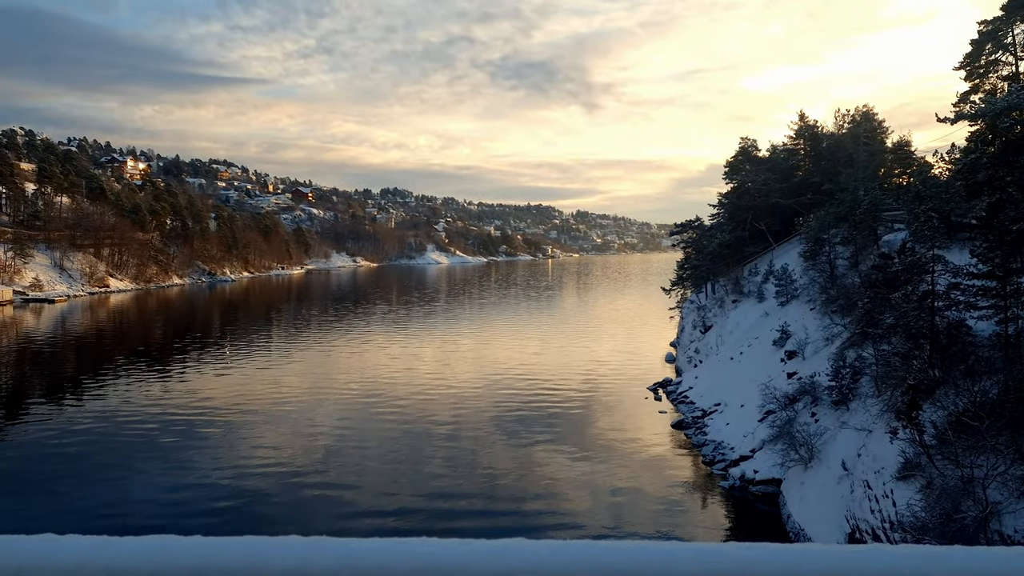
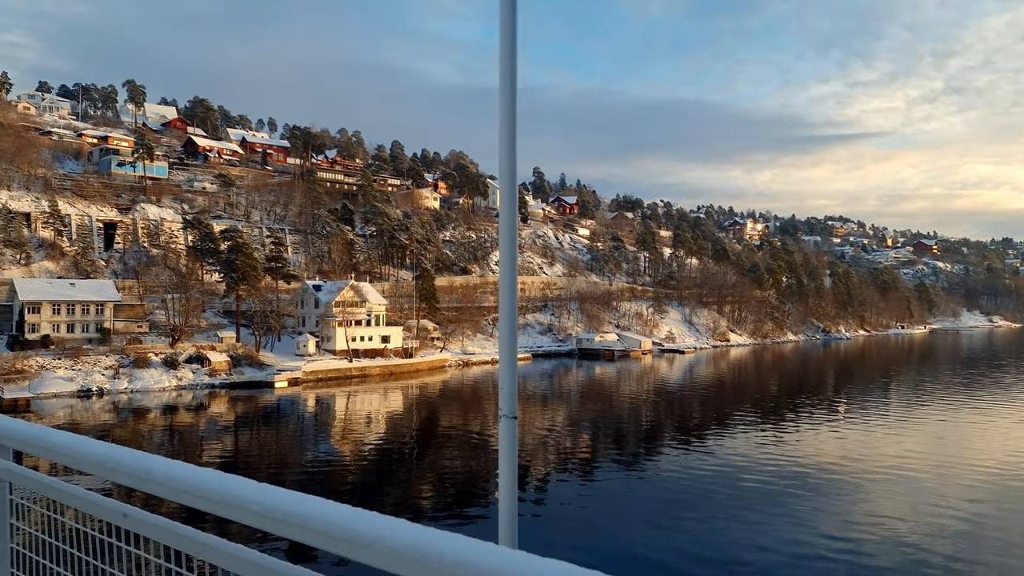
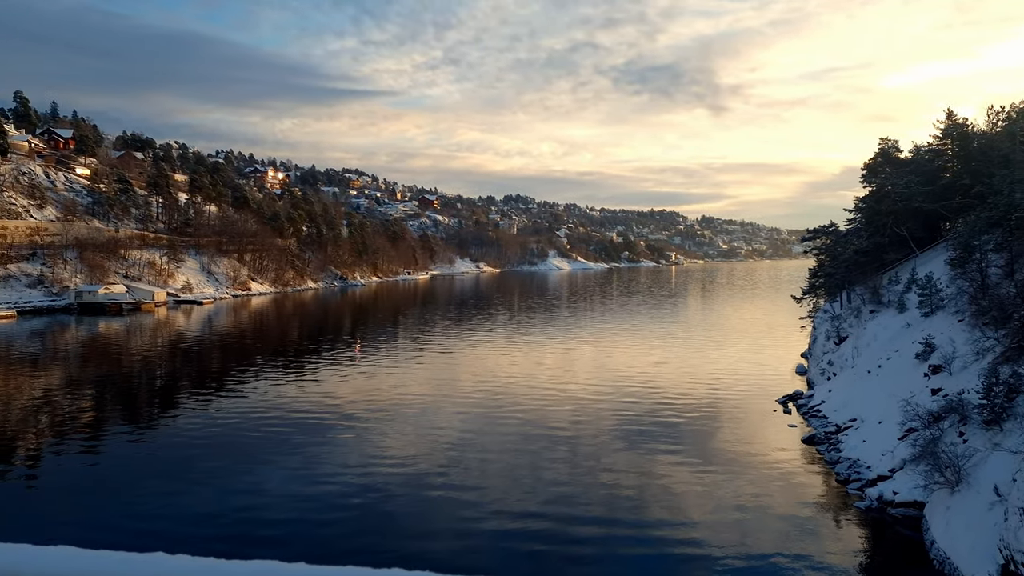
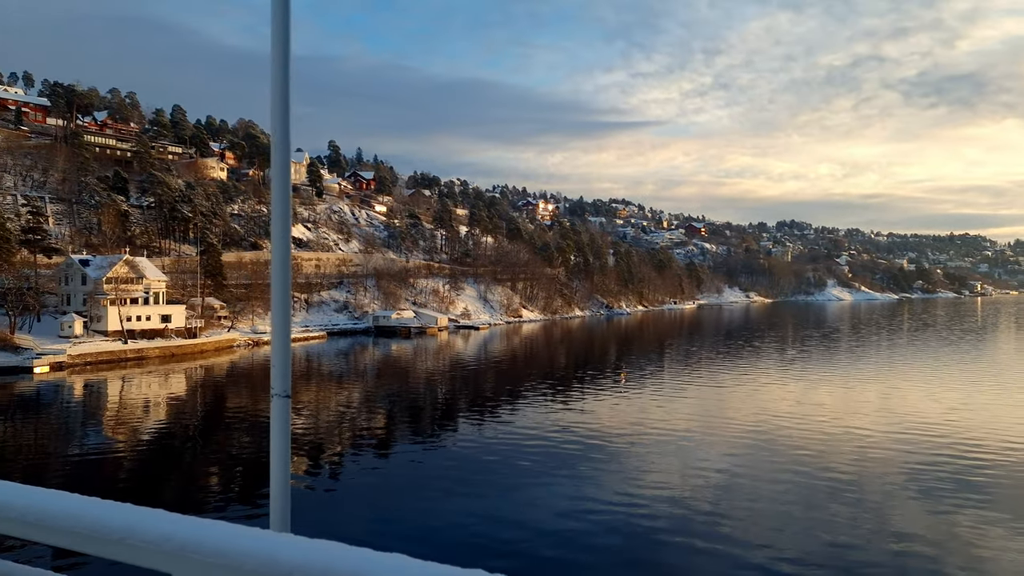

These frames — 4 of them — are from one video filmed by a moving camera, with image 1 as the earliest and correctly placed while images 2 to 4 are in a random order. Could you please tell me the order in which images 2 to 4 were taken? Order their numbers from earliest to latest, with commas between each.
3, 4, 2
